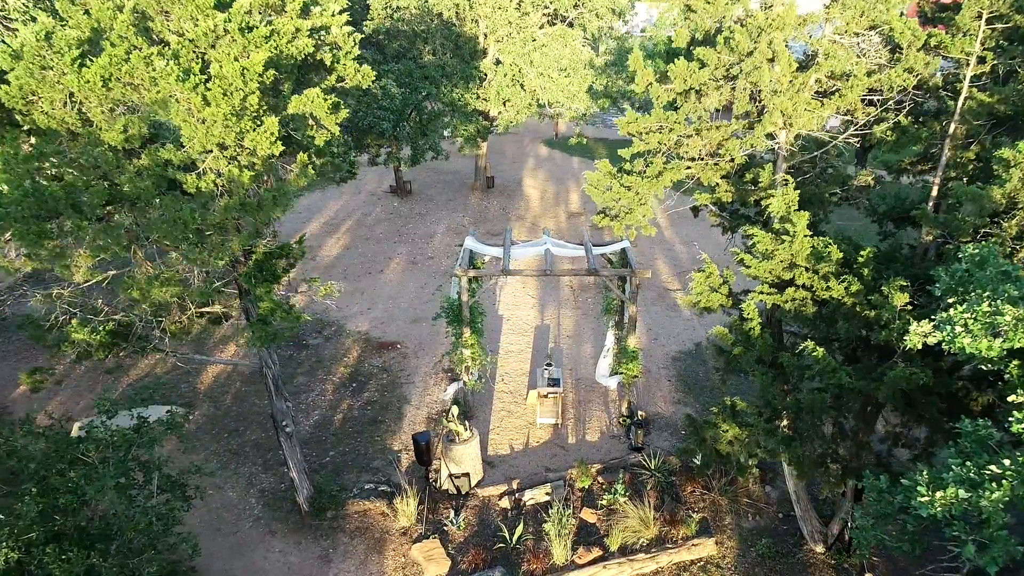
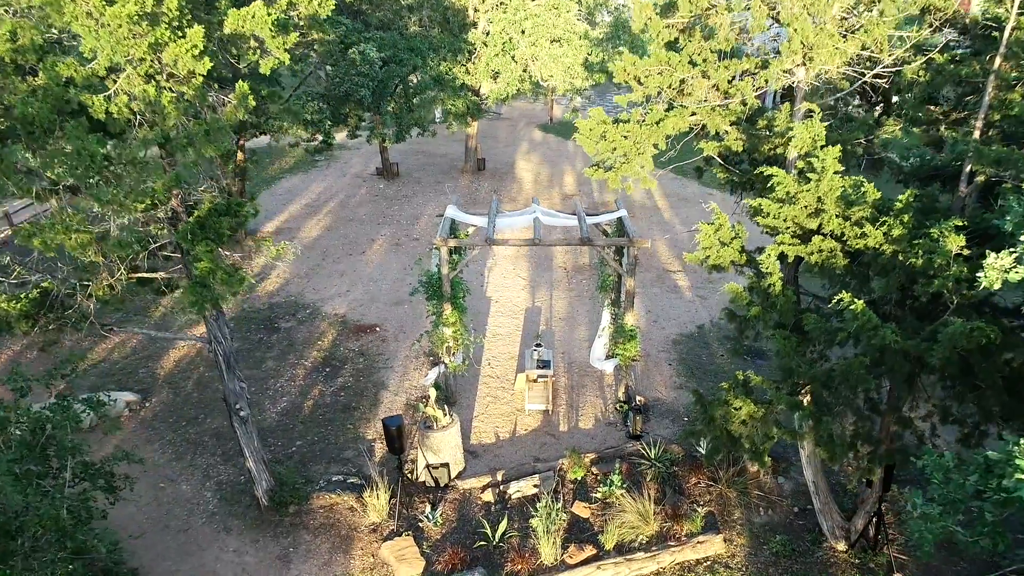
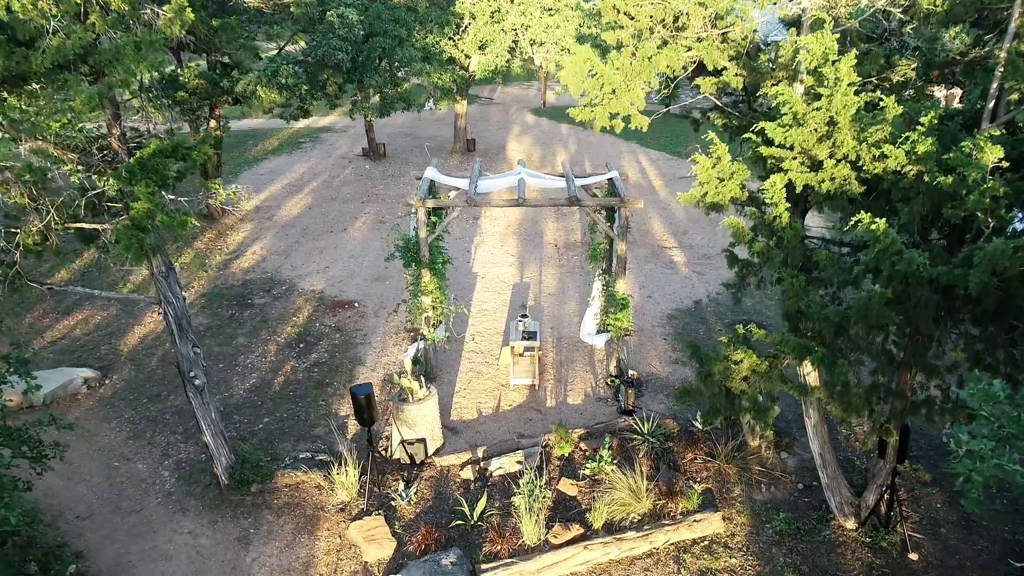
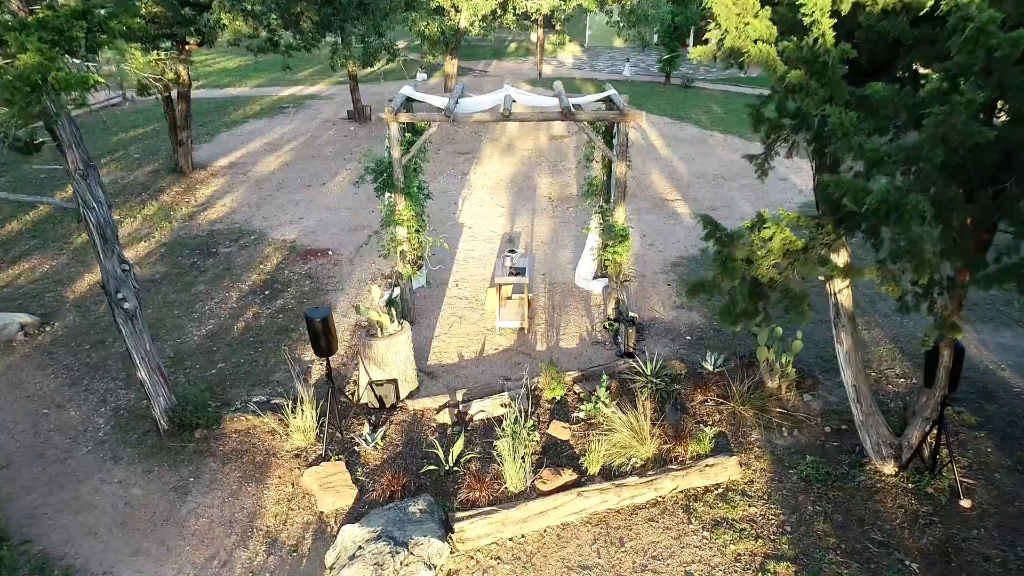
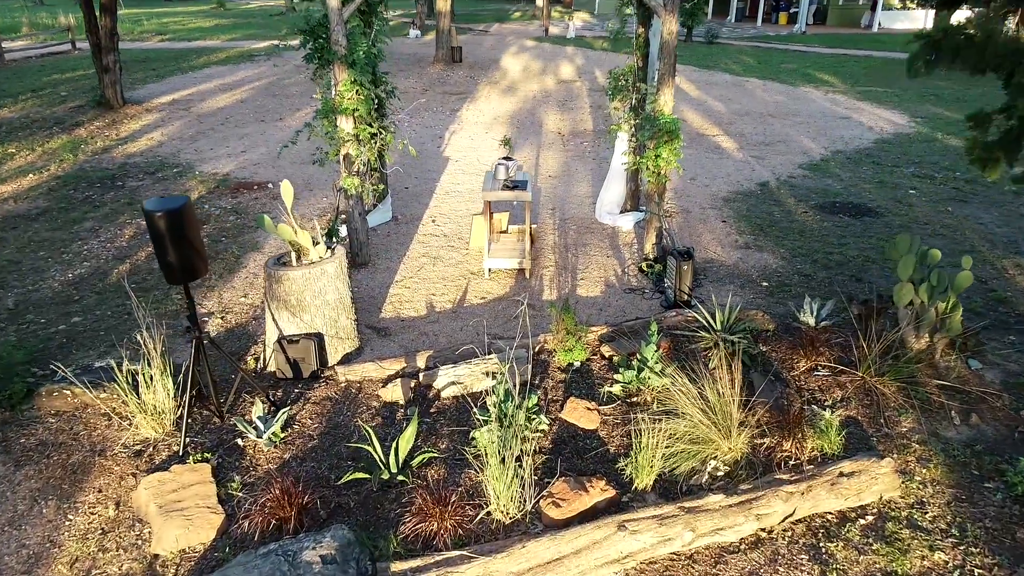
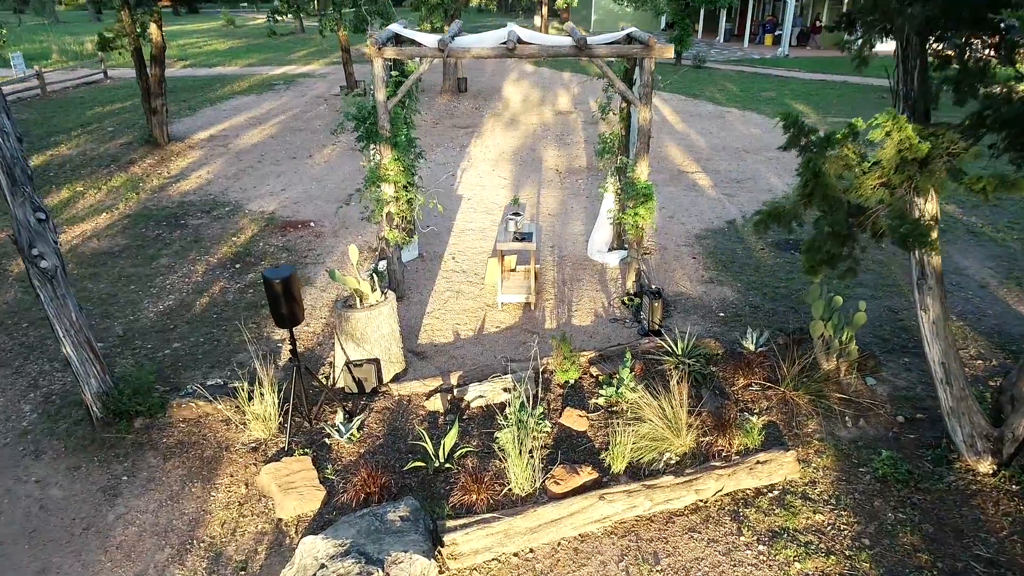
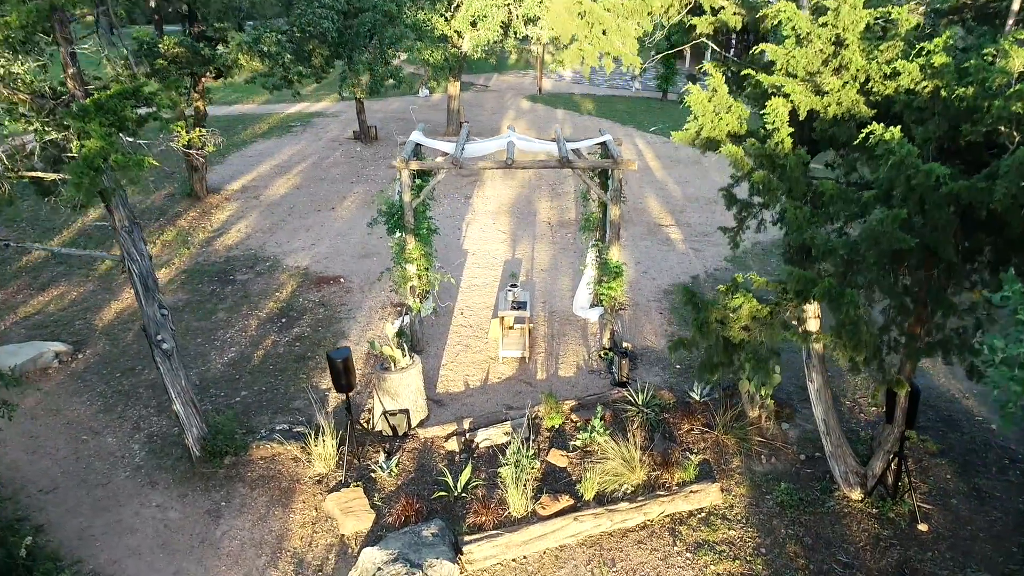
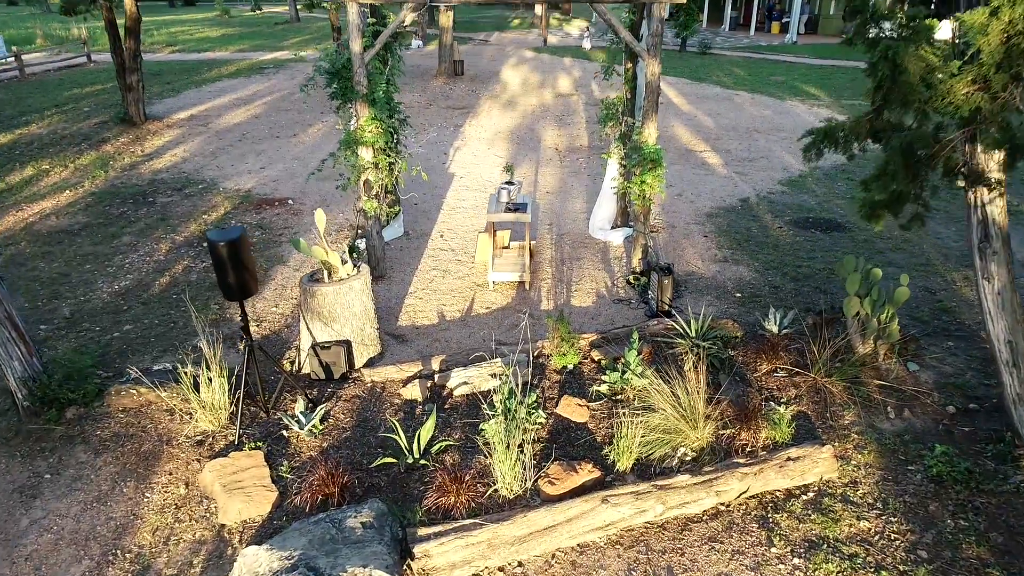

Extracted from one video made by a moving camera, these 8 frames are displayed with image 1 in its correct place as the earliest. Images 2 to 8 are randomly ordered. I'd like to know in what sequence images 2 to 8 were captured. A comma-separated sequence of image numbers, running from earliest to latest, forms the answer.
2, 3, 7, 4, 6, 8, 5
